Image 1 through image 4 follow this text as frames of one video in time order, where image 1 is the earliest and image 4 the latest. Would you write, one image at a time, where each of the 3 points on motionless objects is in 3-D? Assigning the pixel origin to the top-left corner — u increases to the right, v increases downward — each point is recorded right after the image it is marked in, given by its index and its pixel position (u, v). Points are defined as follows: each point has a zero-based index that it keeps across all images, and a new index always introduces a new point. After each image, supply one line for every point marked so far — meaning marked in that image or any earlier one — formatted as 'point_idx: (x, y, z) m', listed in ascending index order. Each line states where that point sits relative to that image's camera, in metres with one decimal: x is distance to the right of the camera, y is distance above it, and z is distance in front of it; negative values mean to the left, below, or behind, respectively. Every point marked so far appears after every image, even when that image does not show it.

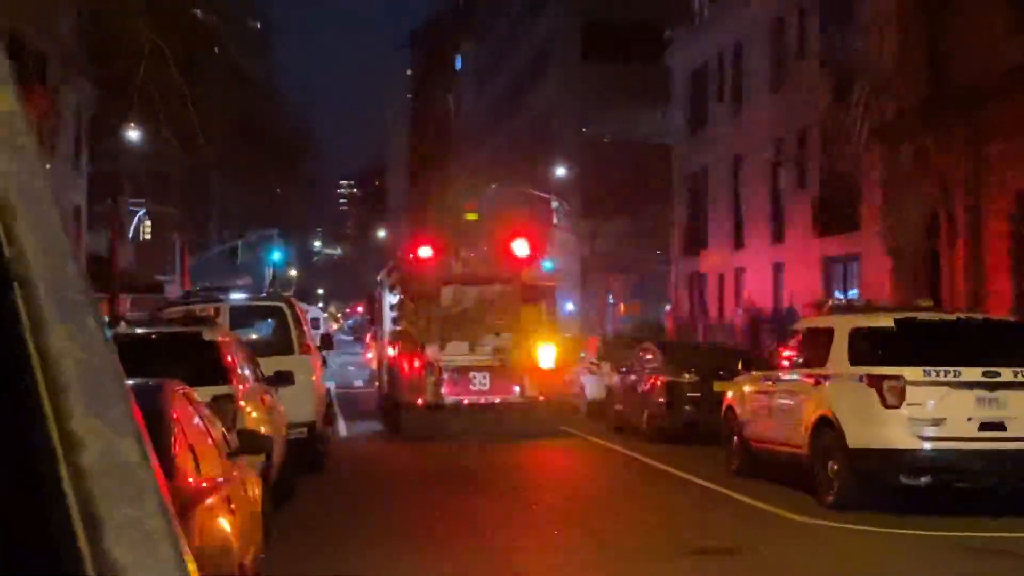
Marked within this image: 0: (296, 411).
0: (-1.9, -1.1, +15.2) m
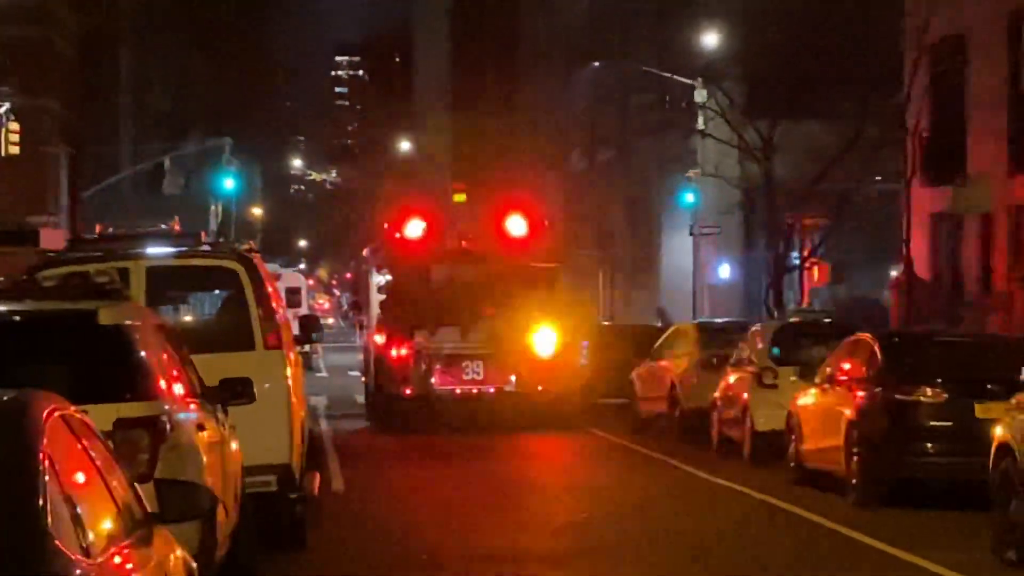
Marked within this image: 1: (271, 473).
0: (-1.3, -0.8, +8.9) m
1: (-1.3, -1.0, +9.0) m
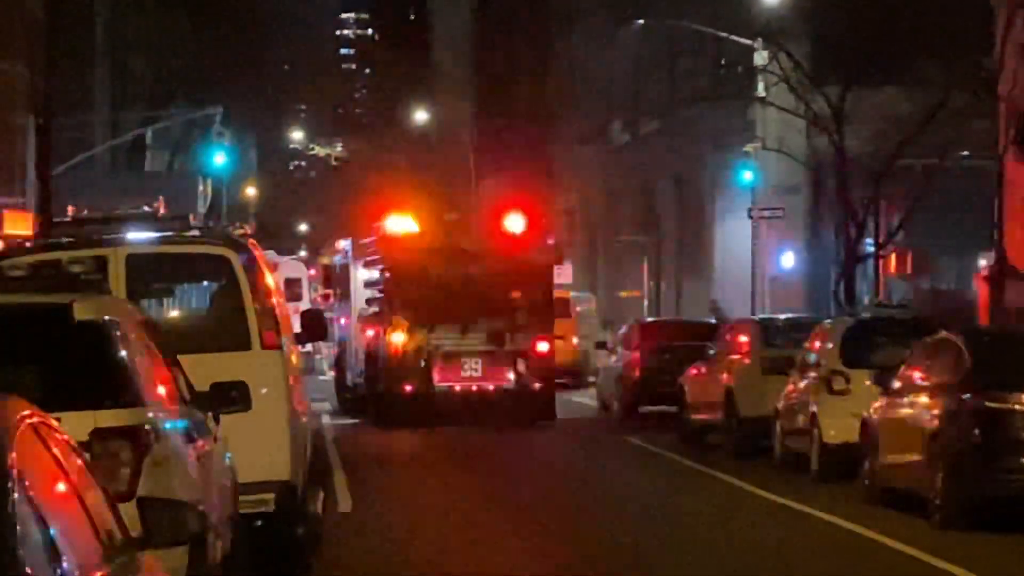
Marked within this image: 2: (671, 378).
0: (-1.2, -0.8, +7.8) m
1: (-1.1, -0.9, +7.8) m
2: (+1.8, -1.0, +18.8) m
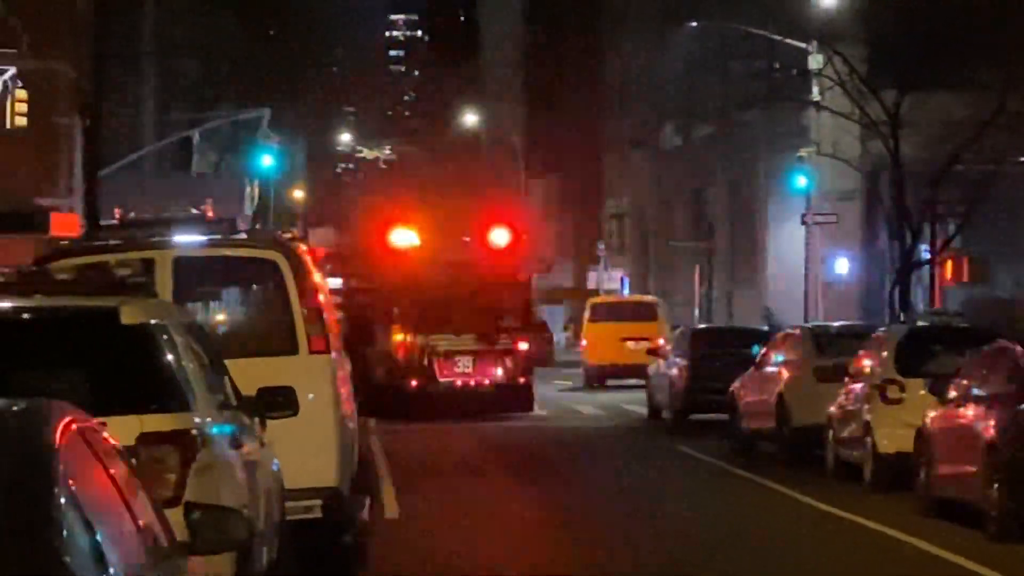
0: (-1.0, -0.8, +7.7) m
1: (-0.9, -0.9, +7.8) m
2: (+2.2, -1.0, +18.7) m
